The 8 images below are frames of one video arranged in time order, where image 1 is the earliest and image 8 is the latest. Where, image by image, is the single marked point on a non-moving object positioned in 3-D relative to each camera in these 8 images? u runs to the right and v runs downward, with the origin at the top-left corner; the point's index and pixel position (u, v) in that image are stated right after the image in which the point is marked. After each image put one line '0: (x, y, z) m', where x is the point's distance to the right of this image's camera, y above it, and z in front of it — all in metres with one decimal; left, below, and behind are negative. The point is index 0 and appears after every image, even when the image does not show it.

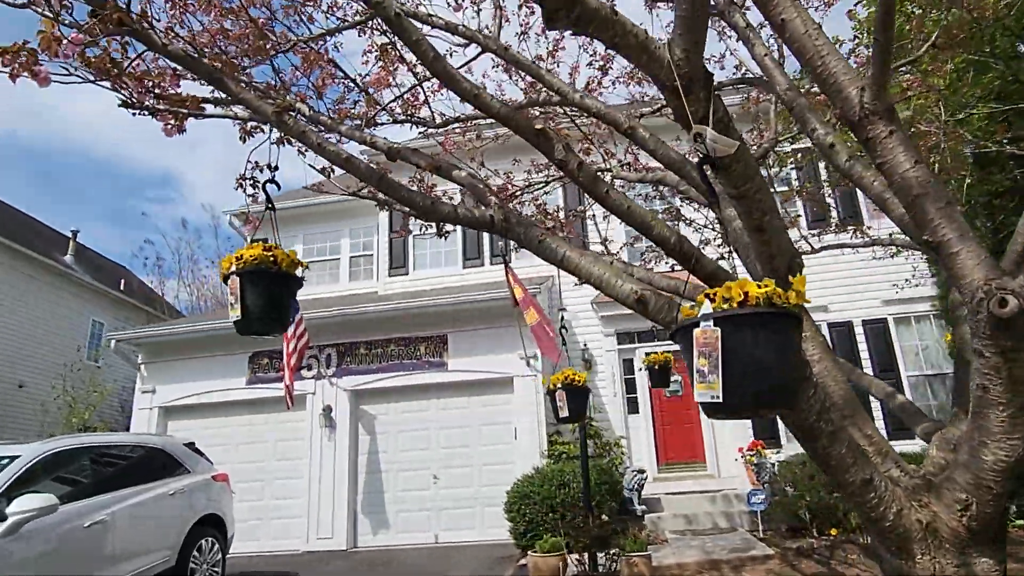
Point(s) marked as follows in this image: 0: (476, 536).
0: (-0.5, -3.3, +8.8) m
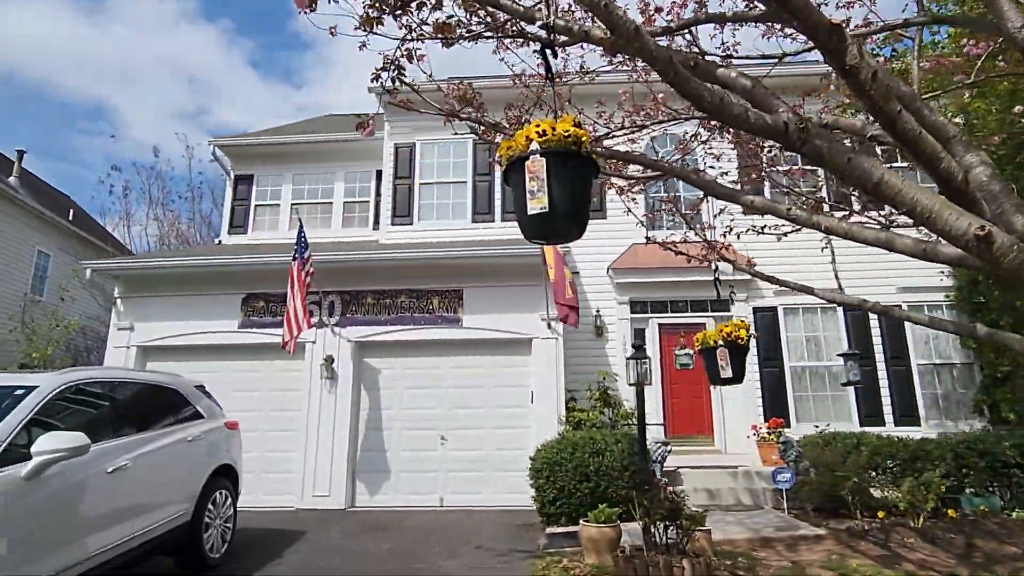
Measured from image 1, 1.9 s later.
0: (-0.3, -2.7, +8.4) m
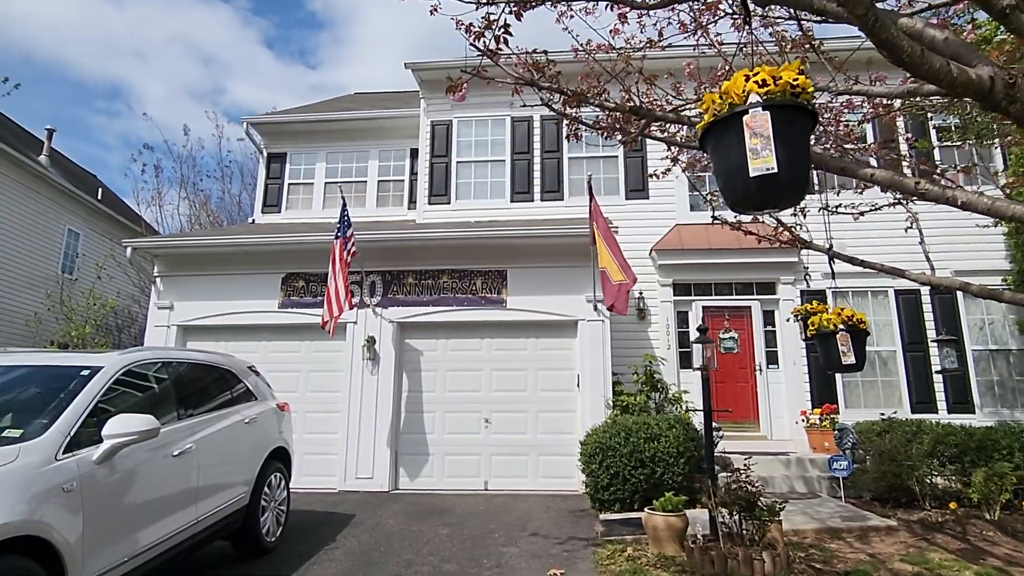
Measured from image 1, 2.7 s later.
0: (+0.2, -2.5, +8.3) m
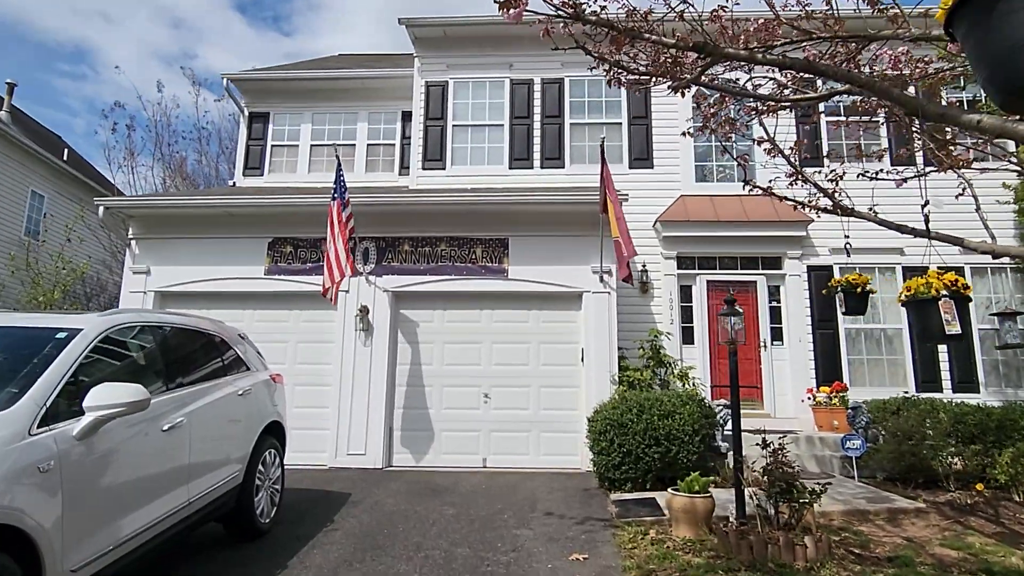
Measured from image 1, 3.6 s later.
0: (+0.2, -2.1, +8.0) m
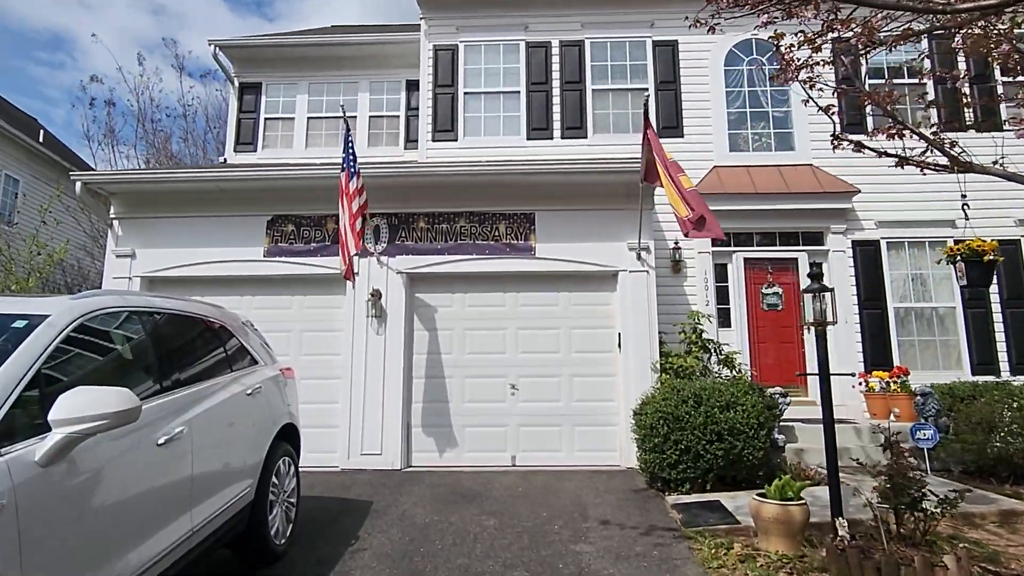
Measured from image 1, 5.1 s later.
0: (+0.6, -1.9, +7.2) m
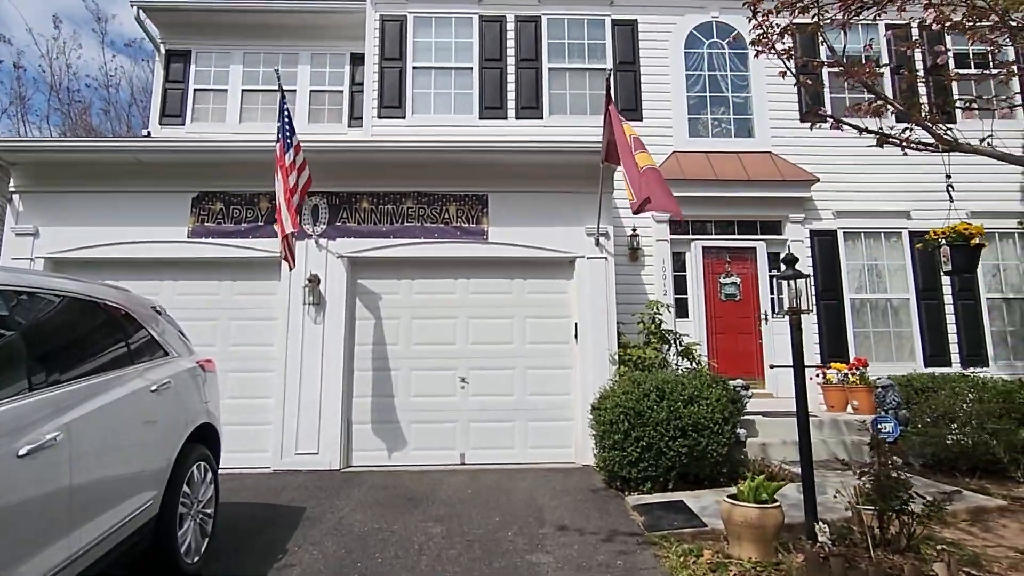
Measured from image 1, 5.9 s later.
0: (+0.1, -1.7, +6.8) m
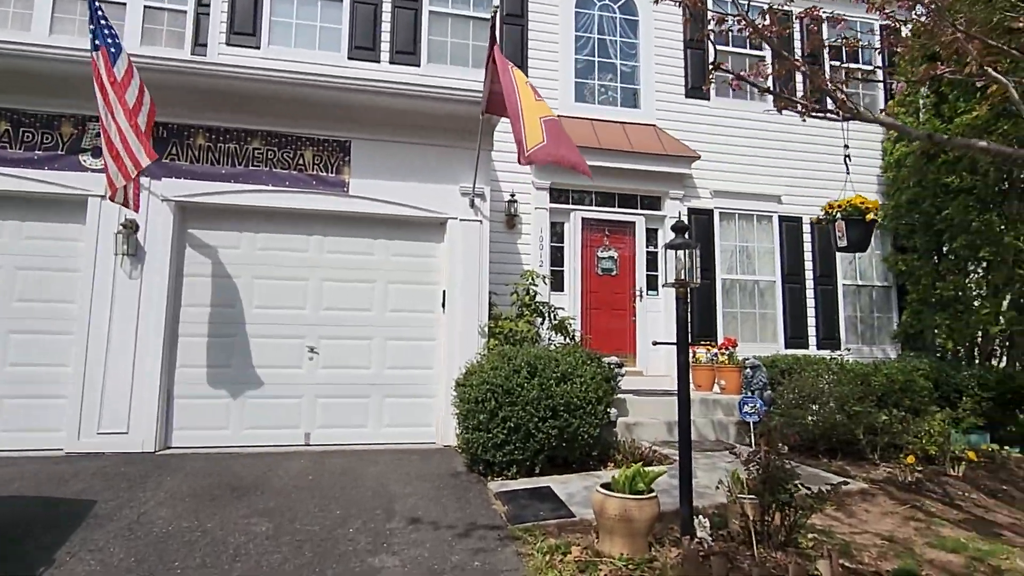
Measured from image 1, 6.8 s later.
0: (-1.3, -1.4, +6.1) m
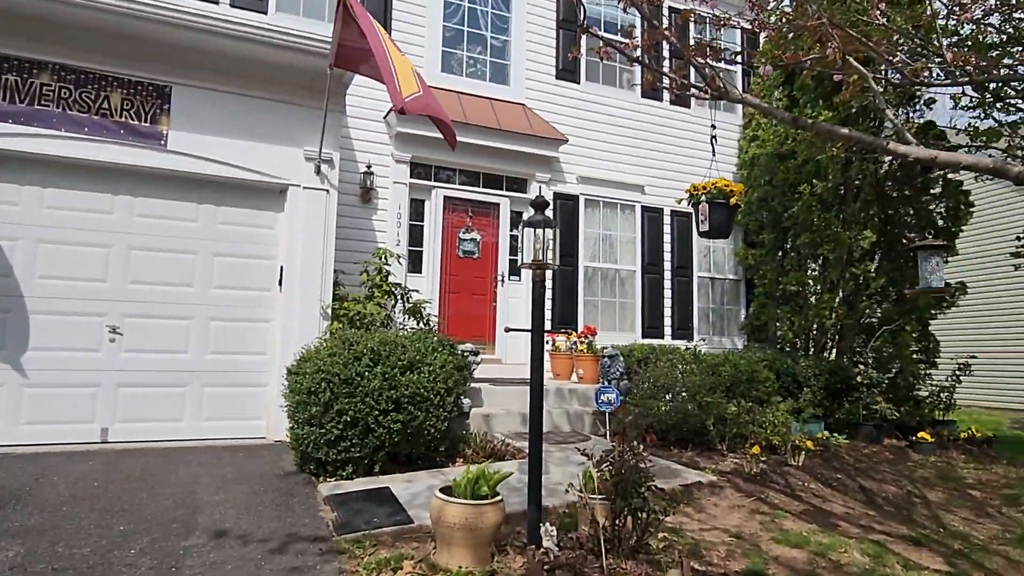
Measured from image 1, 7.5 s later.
0: (-2.6, -1.2, +5.2) m
